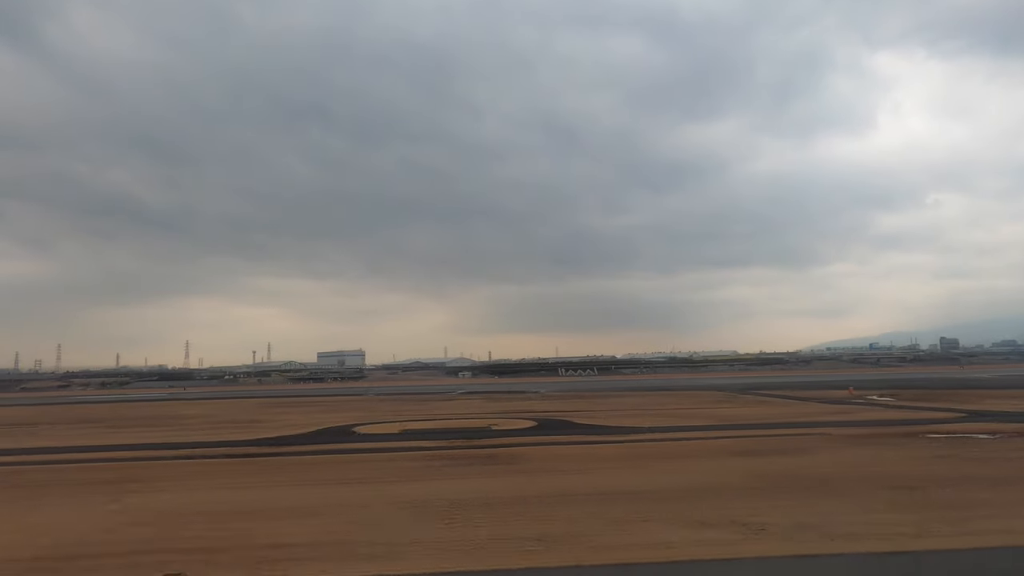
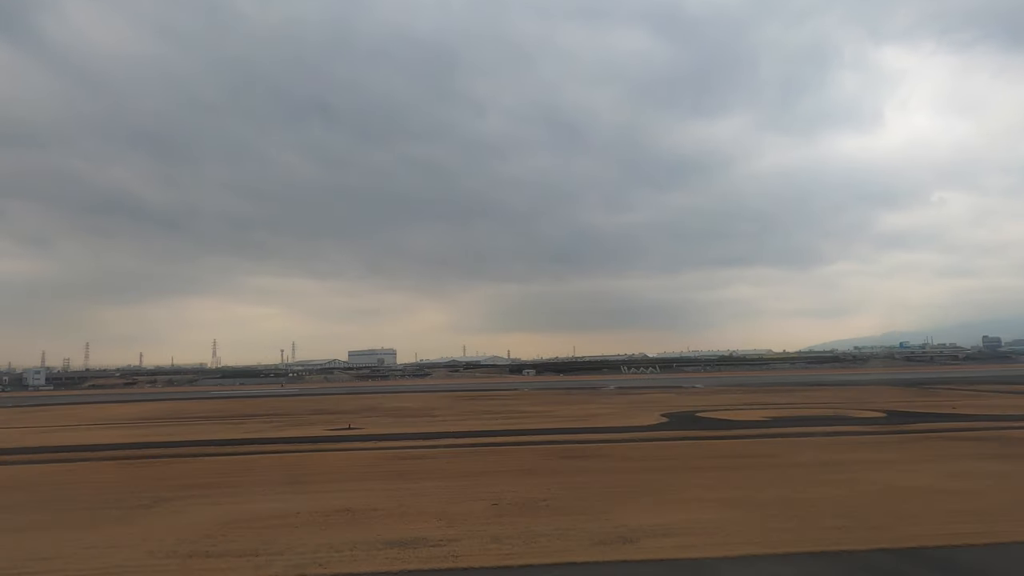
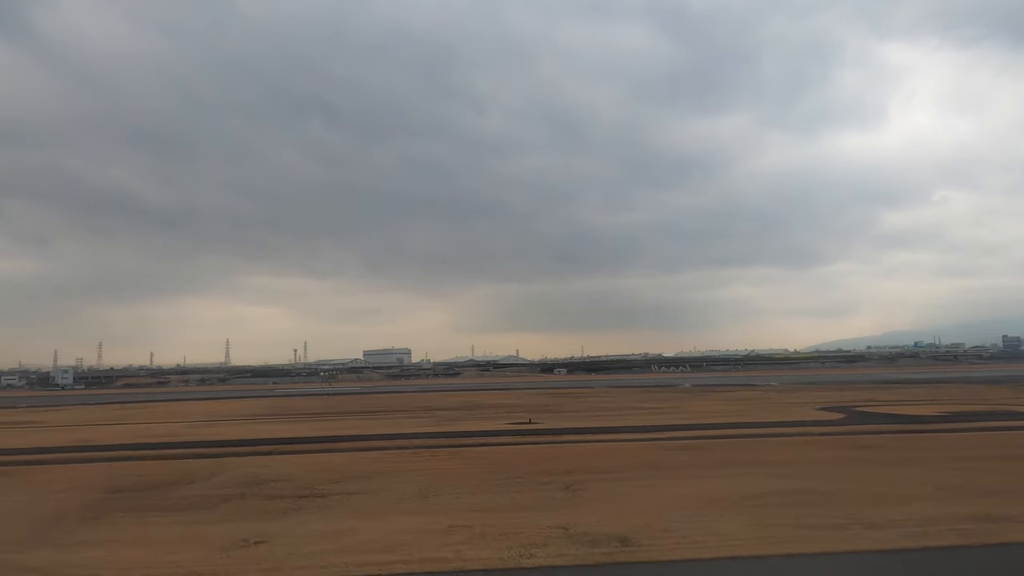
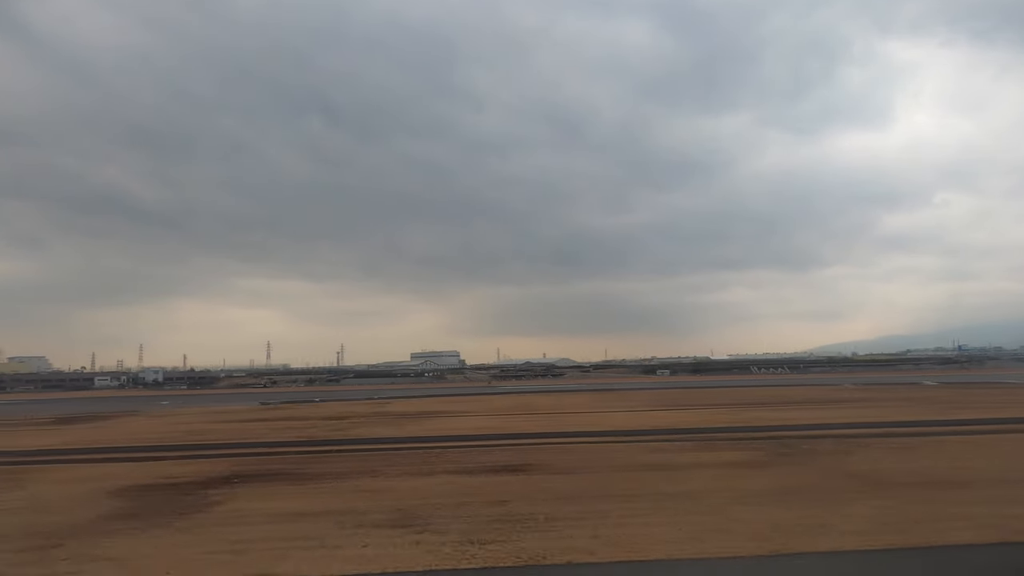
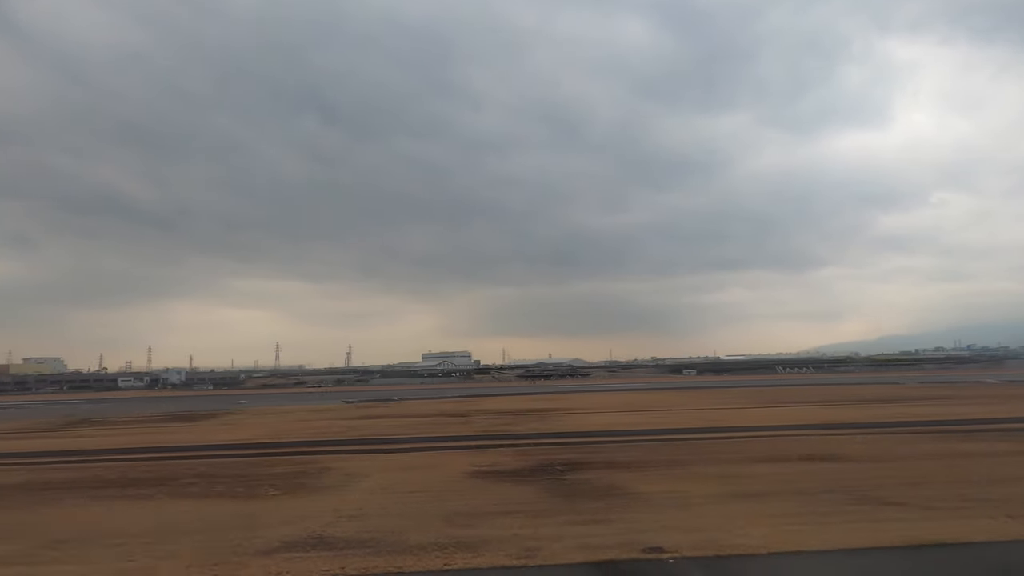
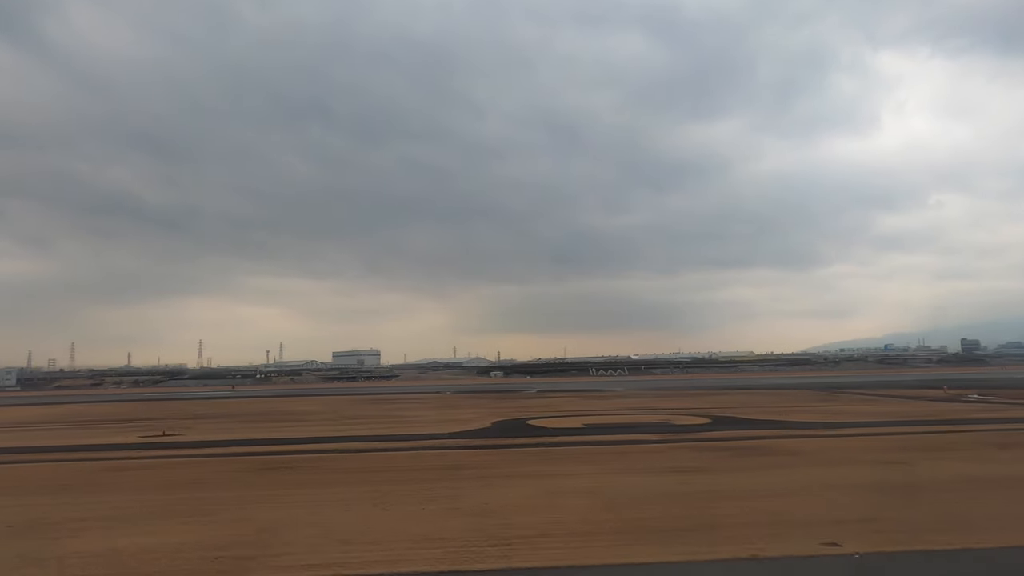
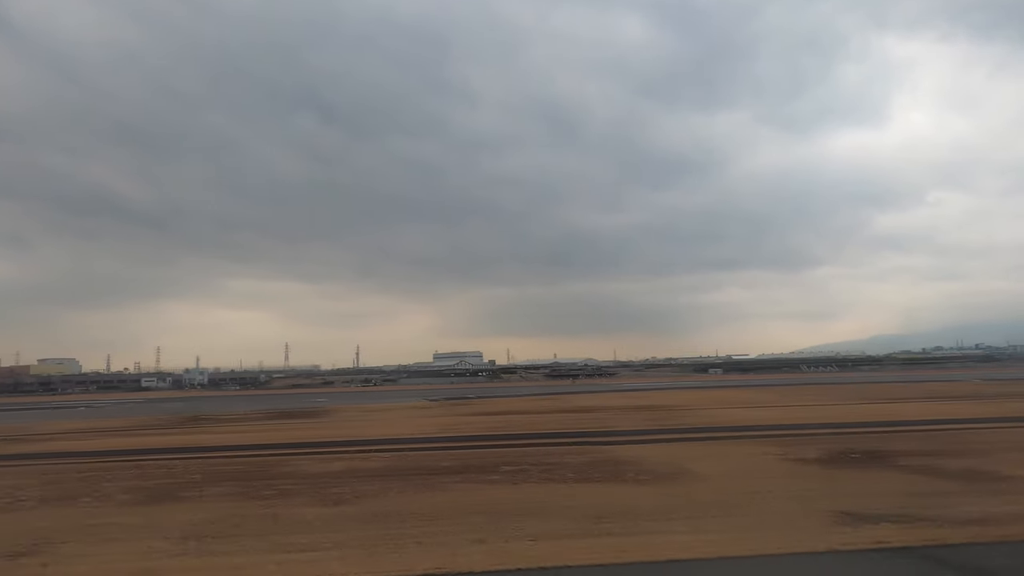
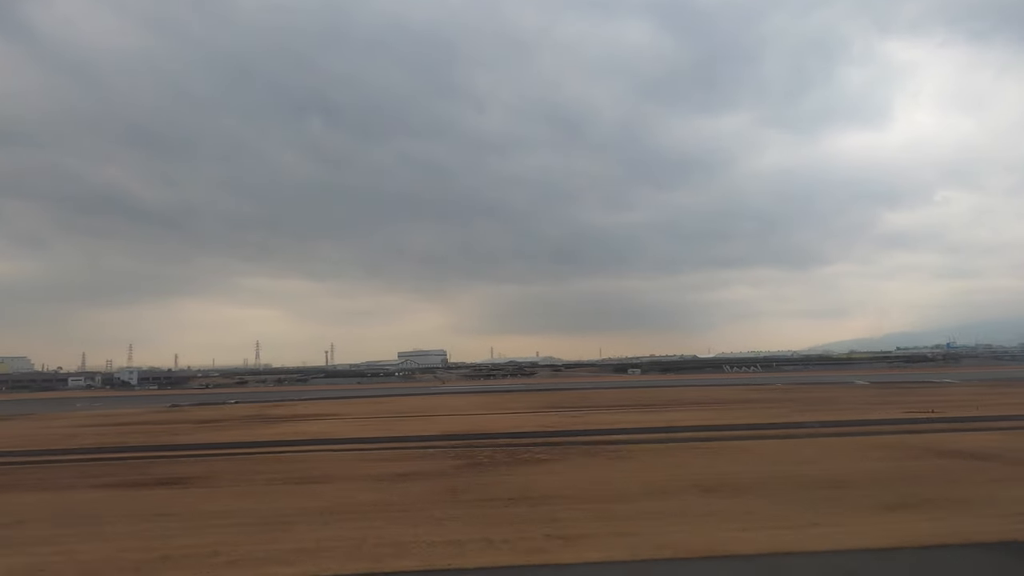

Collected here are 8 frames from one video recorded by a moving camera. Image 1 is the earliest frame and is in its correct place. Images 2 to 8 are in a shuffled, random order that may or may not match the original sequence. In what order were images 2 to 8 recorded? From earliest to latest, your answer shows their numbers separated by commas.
6, 2, 3, 8, 4, 5, 7
